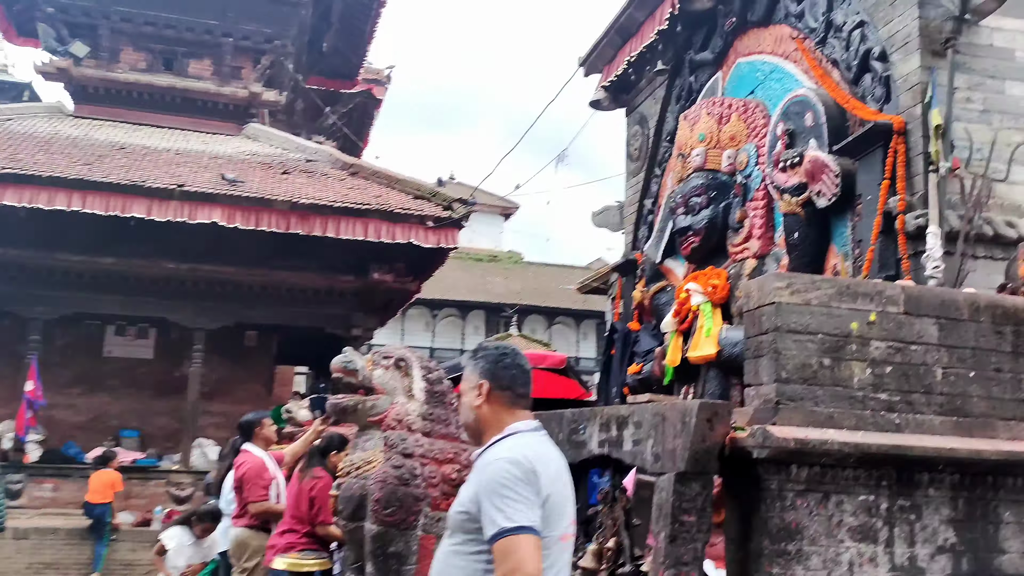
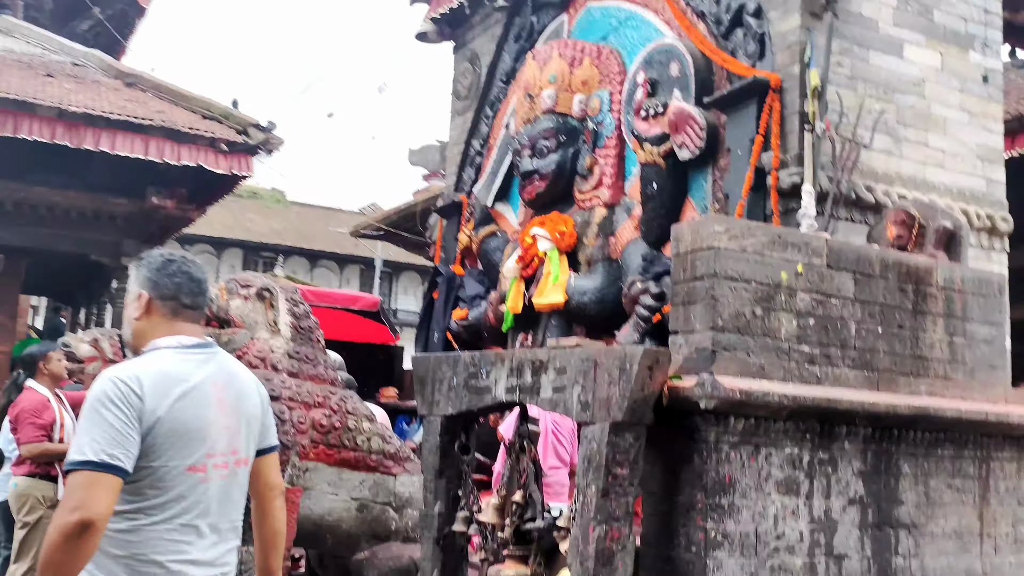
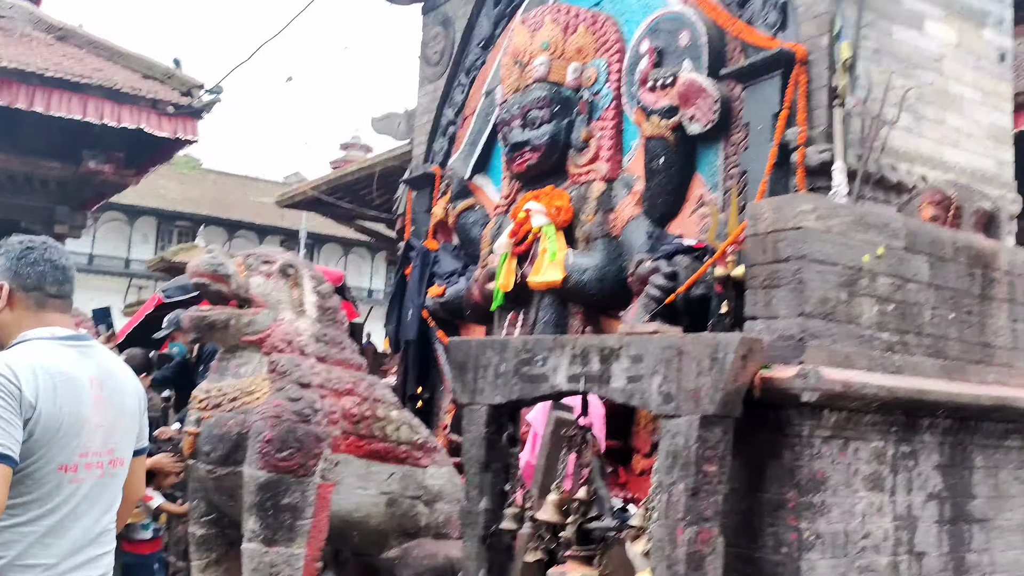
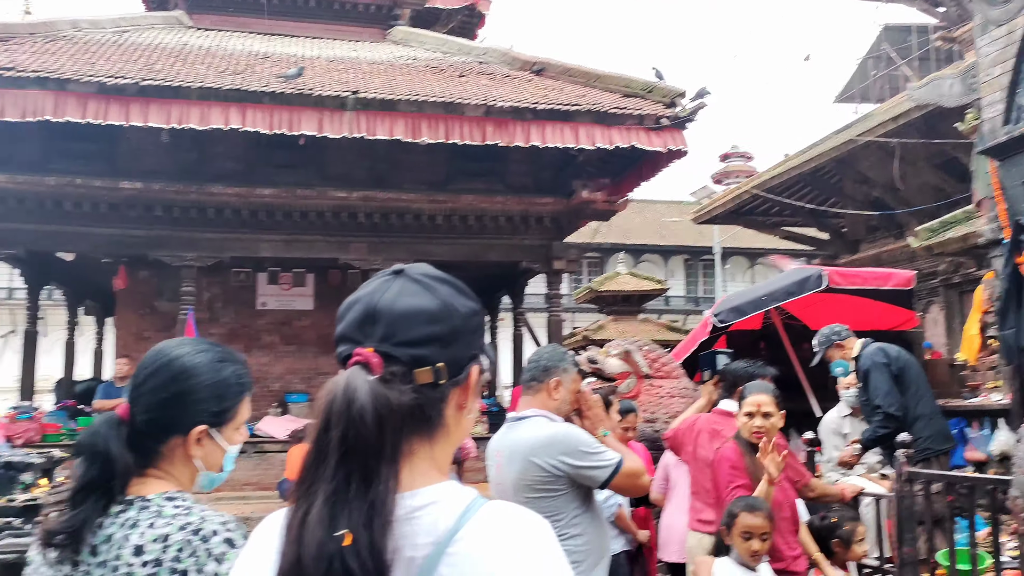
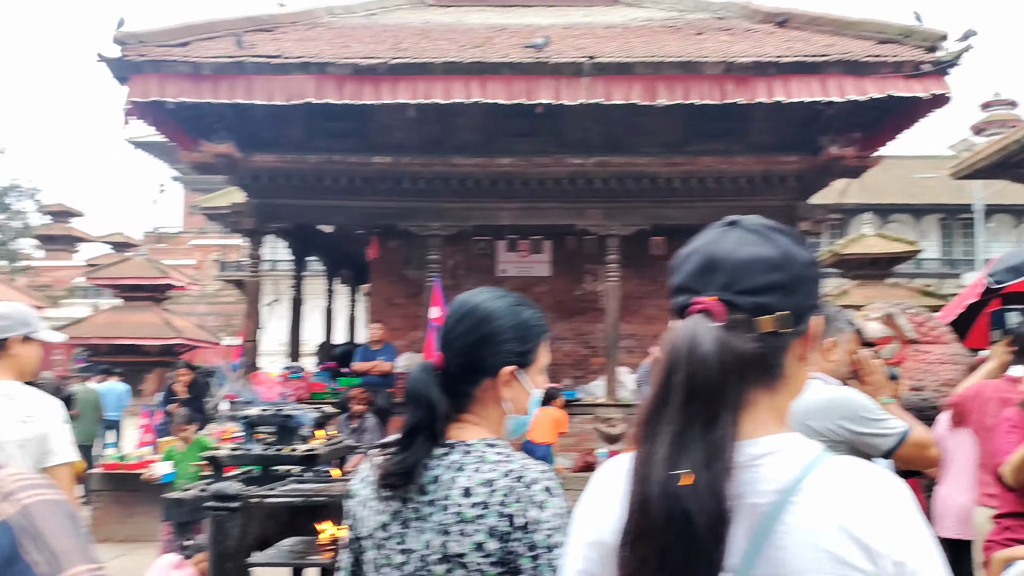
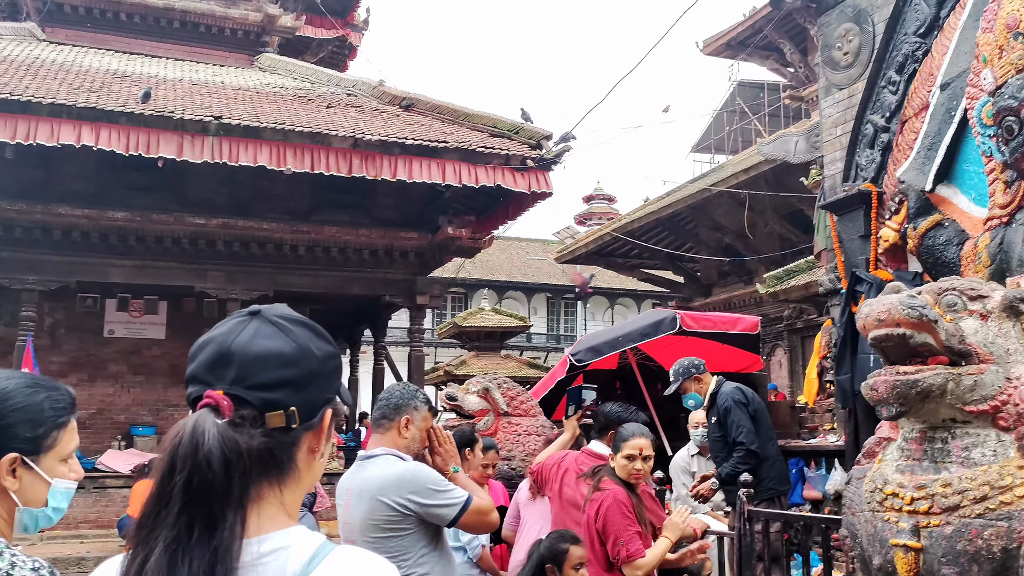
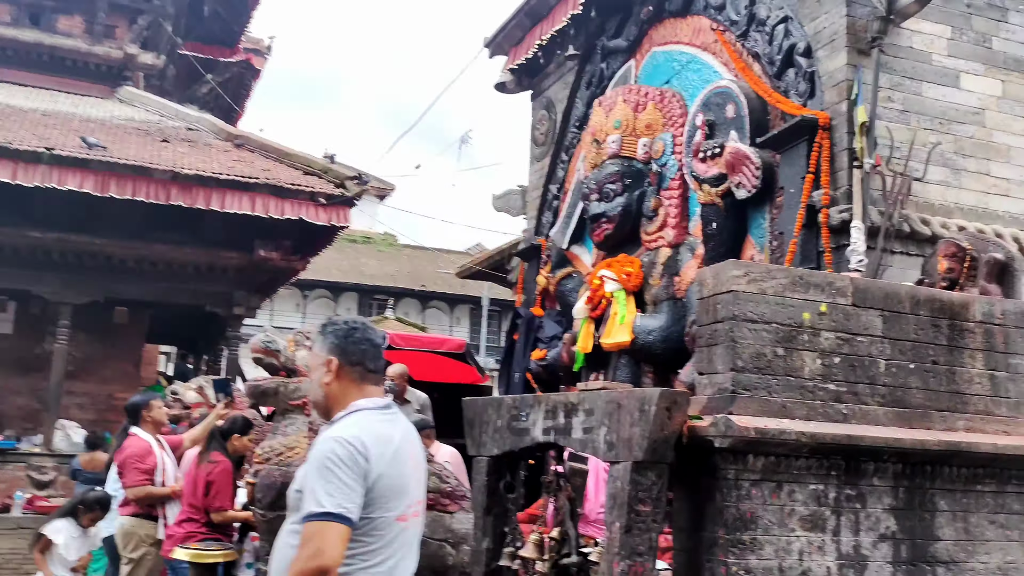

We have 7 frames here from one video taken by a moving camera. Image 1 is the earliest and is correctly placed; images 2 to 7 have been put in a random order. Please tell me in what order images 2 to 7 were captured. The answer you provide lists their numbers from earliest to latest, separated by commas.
7, 2, 3, 6, 4, 5
